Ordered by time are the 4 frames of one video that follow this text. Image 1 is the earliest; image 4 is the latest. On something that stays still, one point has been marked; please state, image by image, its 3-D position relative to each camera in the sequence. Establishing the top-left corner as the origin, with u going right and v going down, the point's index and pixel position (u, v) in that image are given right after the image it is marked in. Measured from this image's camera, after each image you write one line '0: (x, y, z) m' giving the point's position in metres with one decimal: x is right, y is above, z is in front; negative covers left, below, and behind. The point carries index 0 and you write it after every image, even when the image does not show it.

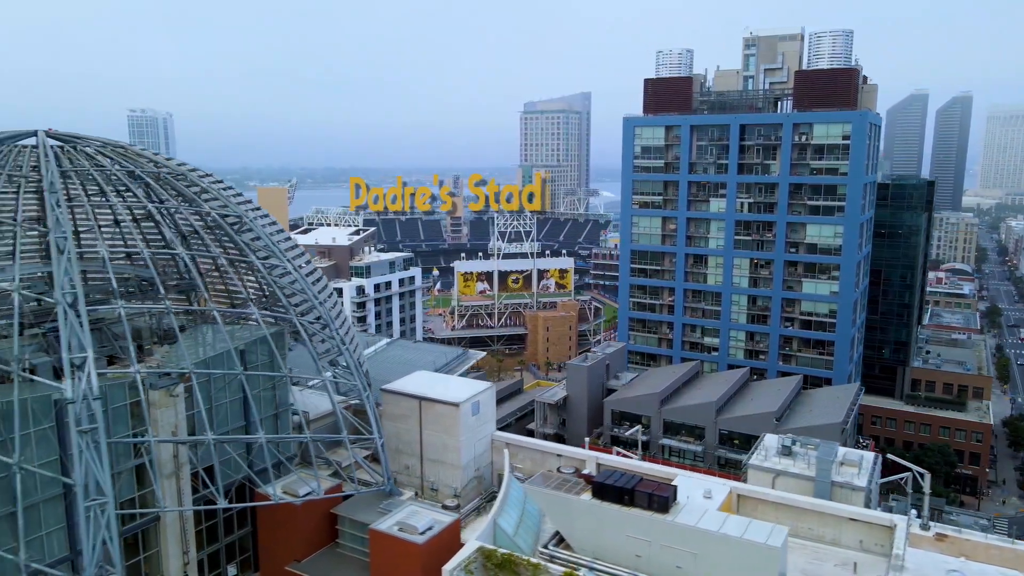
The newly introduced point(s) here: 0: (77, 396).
0: (-16.0, -4.0, +19.2) m
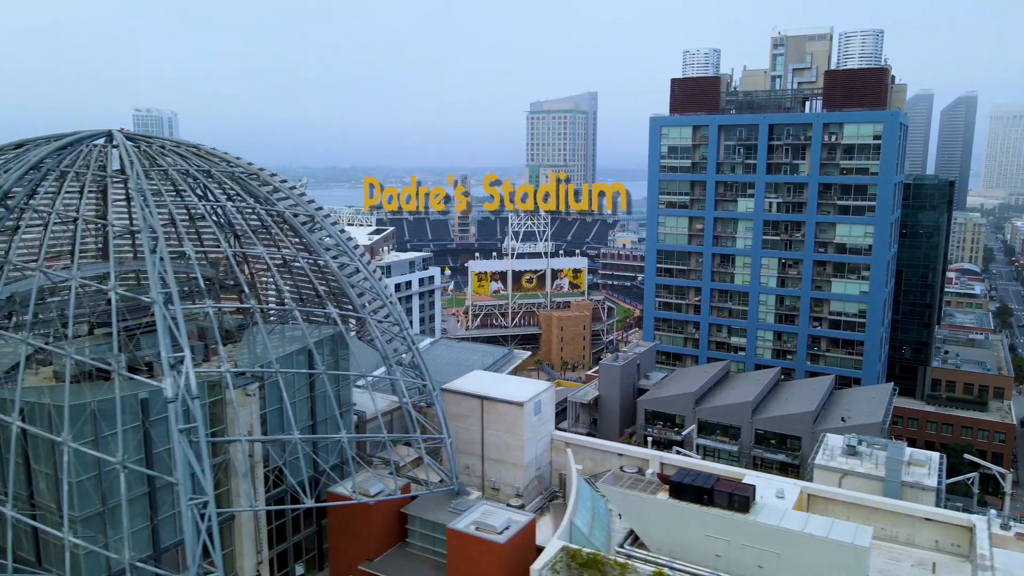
0: (-12.4, -4.0, +19.2) m
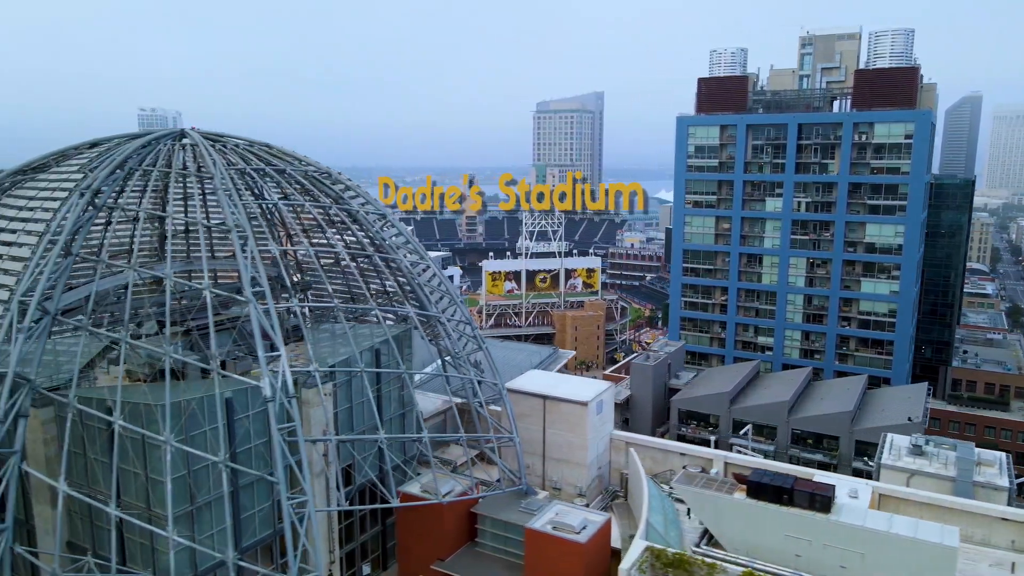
0: (-8.8, -3.9, +19.1) m
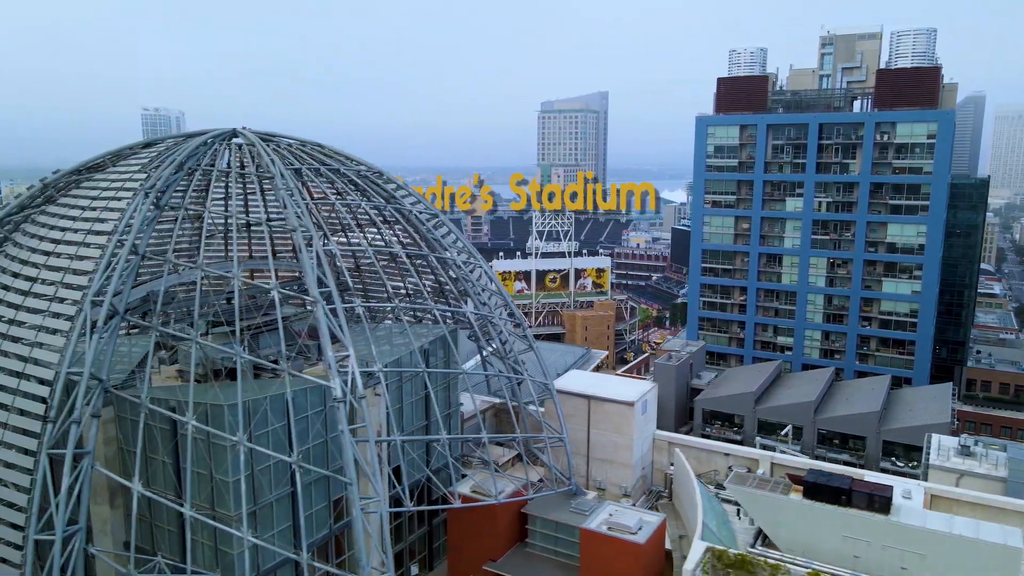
0: (-6.2, -3.9, +19.1) m
